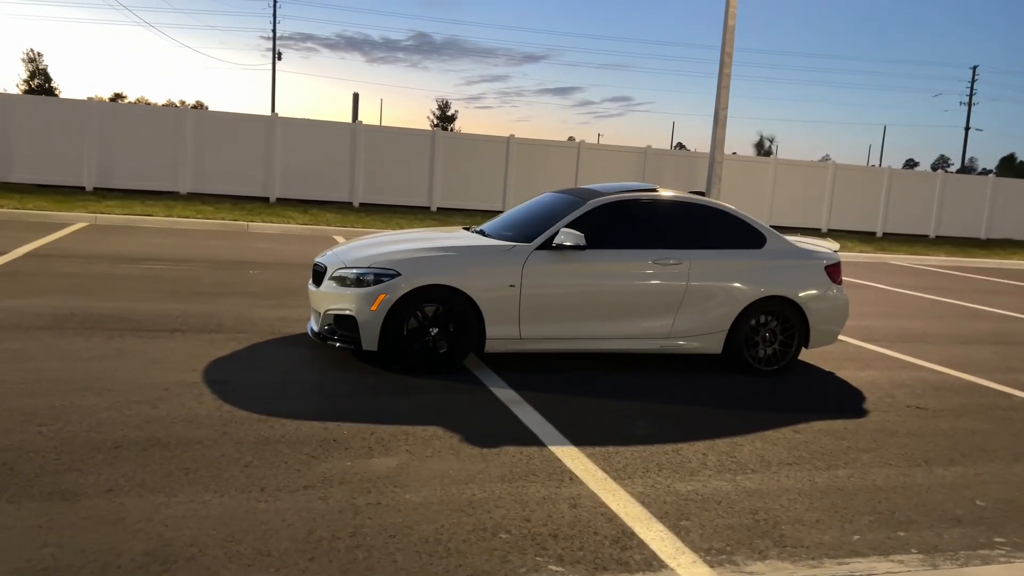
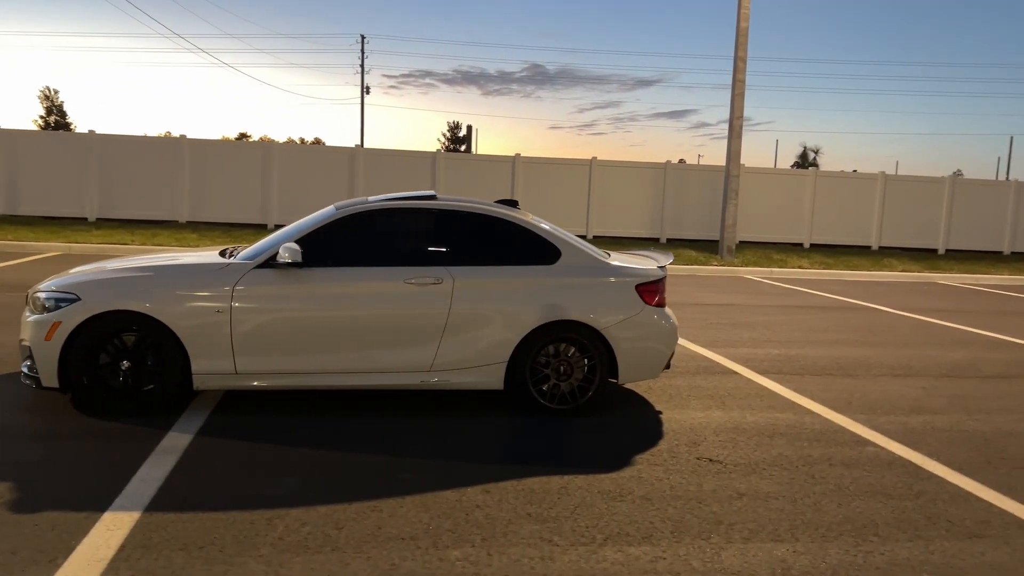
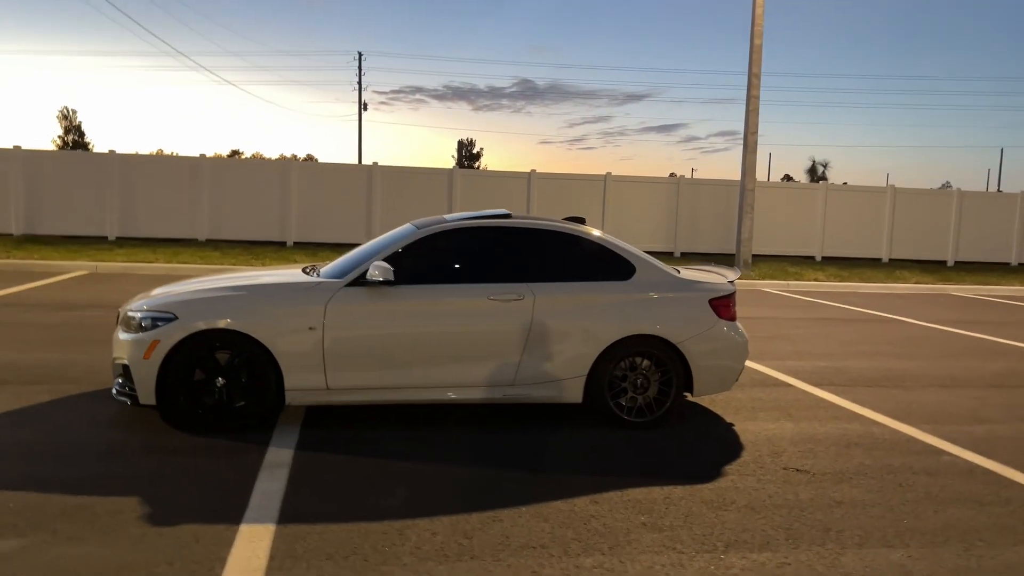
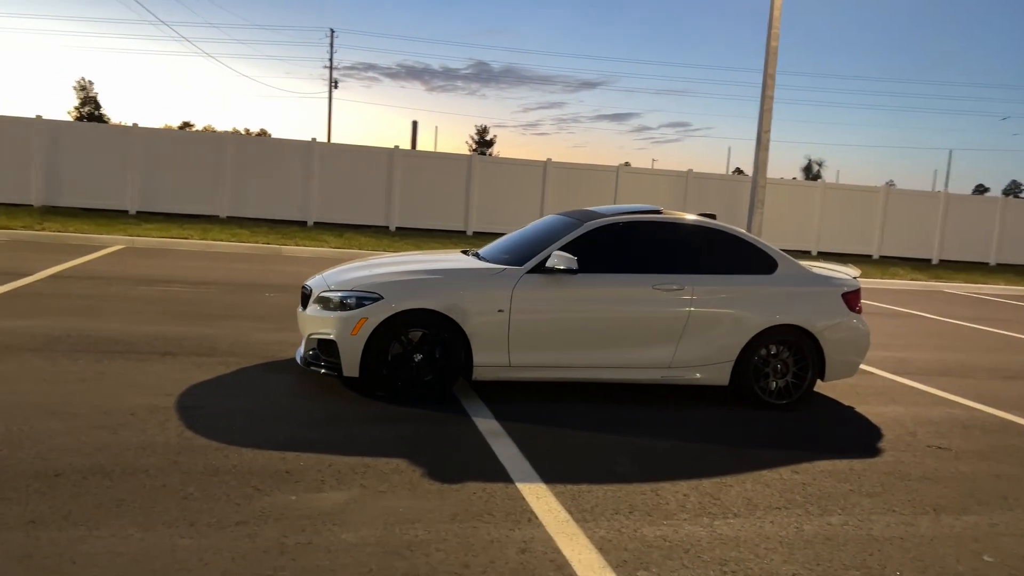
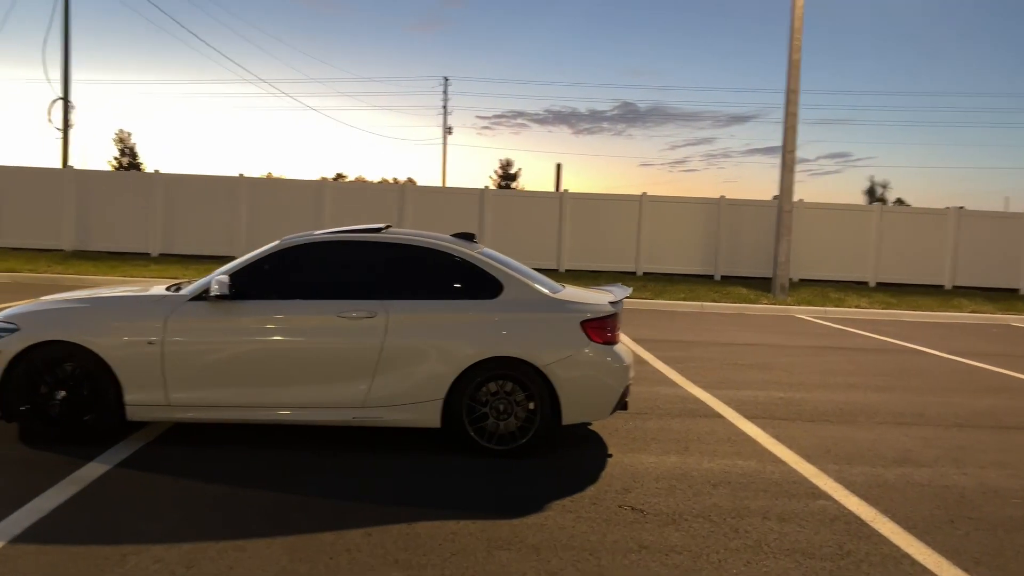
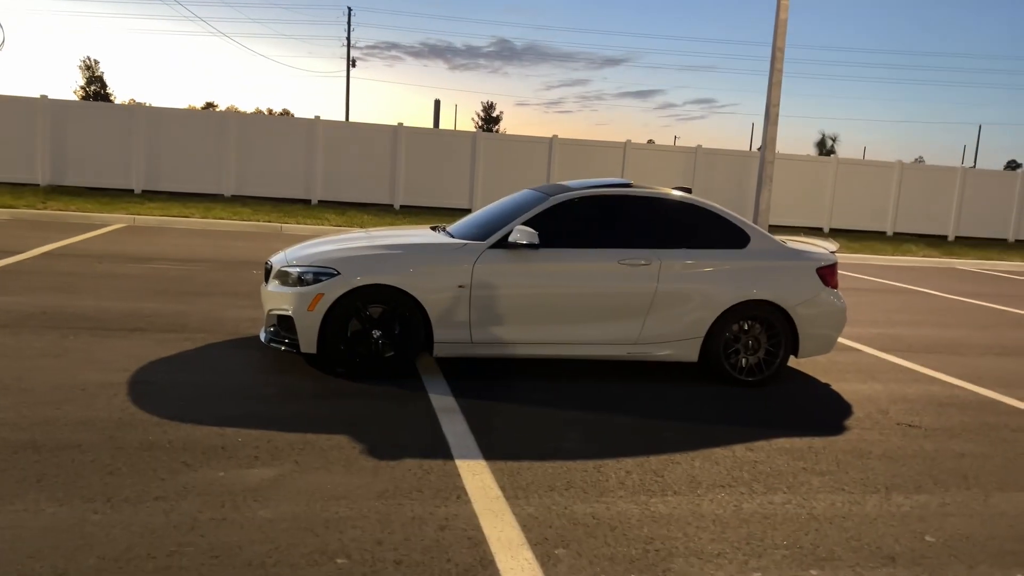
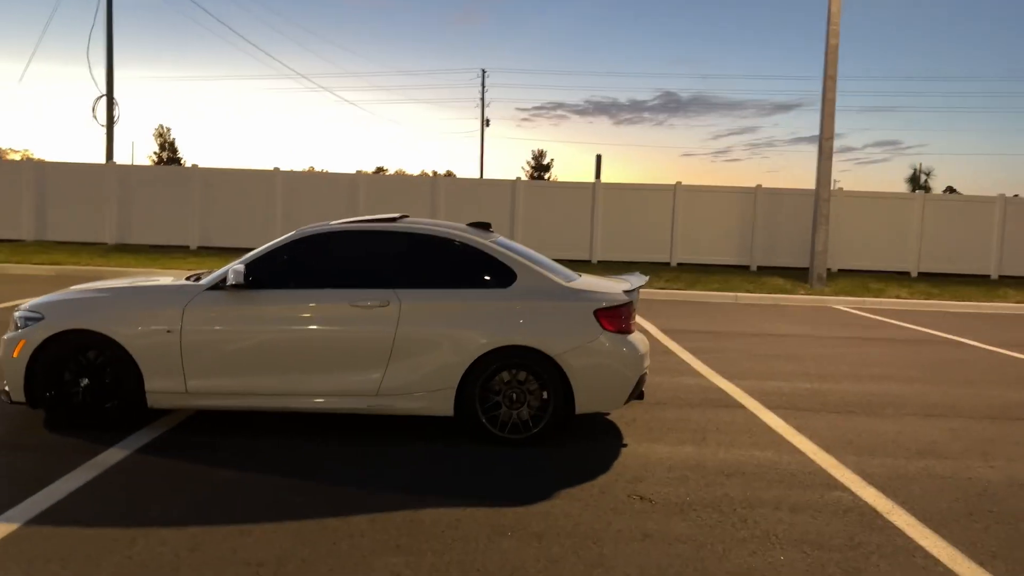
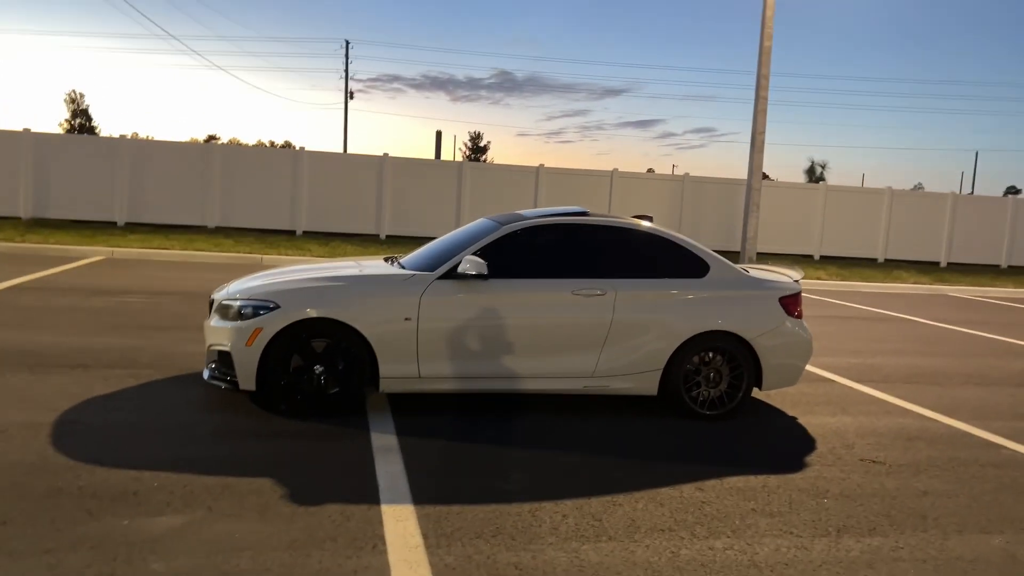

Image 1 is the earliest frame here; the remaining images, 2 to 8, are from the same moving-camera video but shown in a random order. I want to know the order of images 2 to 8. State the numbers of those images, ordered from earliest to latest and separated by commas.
4, 6, 8, 3, 2, 5, 7
